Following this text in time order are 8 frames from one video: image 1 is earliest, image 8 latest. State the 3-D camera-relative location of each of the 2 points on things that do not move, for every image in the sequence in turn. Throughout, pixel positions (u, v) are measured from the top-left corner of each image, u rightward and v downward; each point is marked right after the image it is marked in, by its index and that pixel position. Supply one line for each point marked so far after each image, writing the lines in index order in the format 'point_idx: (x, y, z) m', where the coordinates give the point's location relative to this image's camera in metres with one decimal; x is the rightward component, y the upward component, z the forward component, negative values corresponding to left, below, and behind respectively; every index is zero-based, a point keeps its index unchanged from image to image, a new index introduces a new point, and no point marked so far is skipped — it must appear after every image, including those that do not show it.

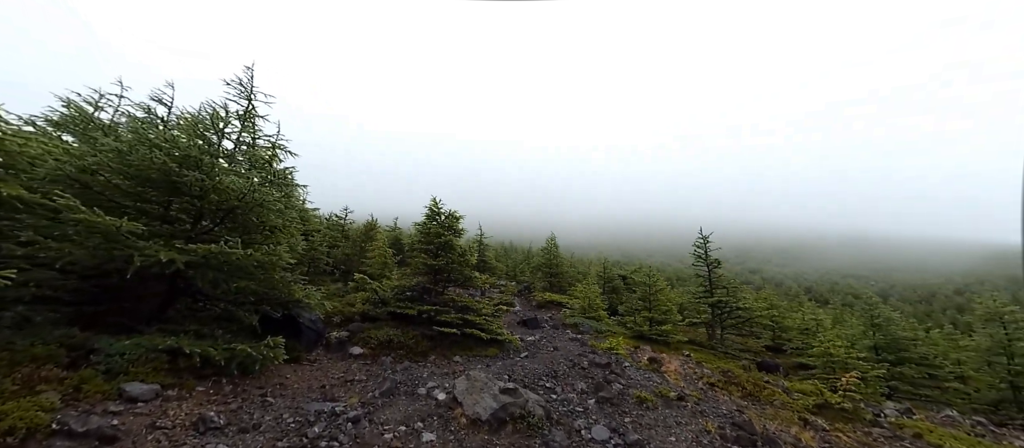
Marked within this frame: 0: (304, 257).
0: (-11.2, -1.8, +19.8) m
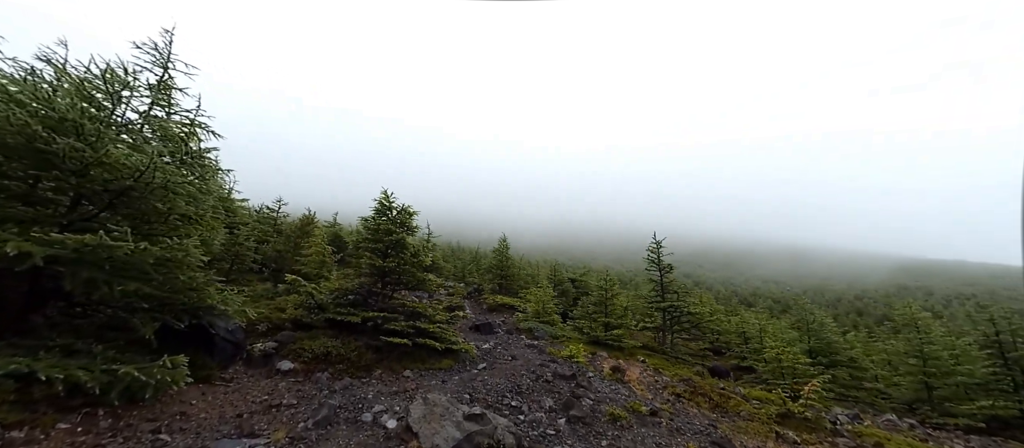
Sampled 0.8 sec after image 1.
0: (-13.4, -1.4, +17.1) m
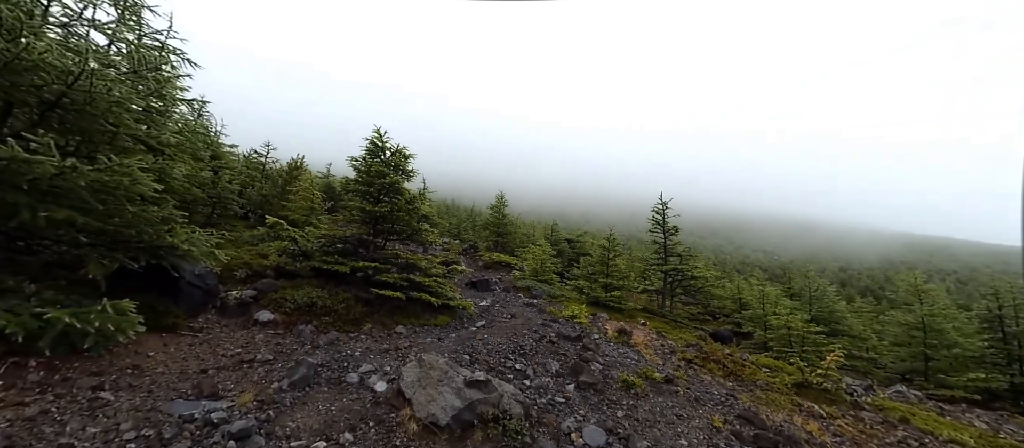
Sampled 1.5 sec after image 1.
0: (-13.3, +1.3, +15.8) m
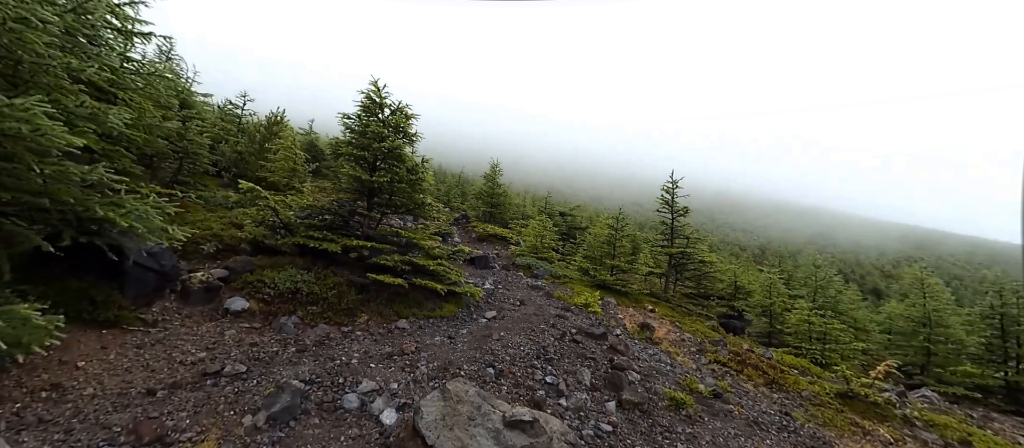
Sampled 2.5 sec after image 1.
0: (-12.9, +2.8, +13.6) m
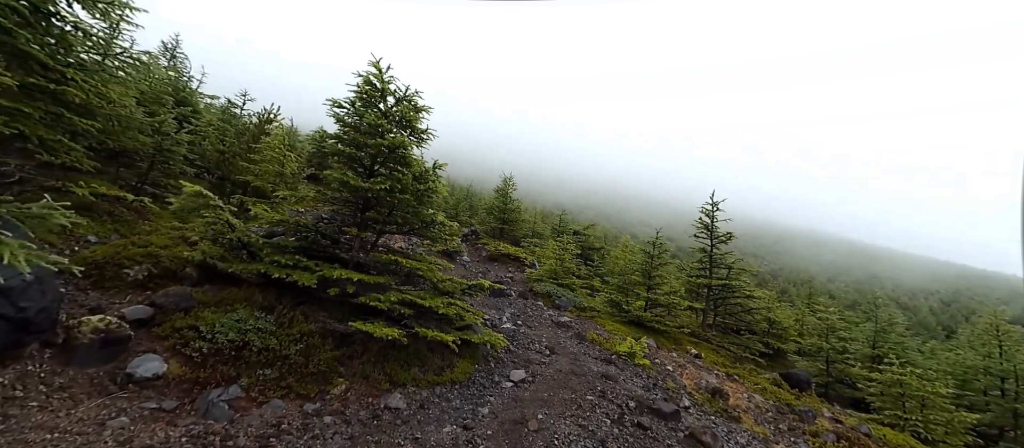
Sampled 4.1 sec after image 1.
0: (-12.0, +2.5, +11.6) m
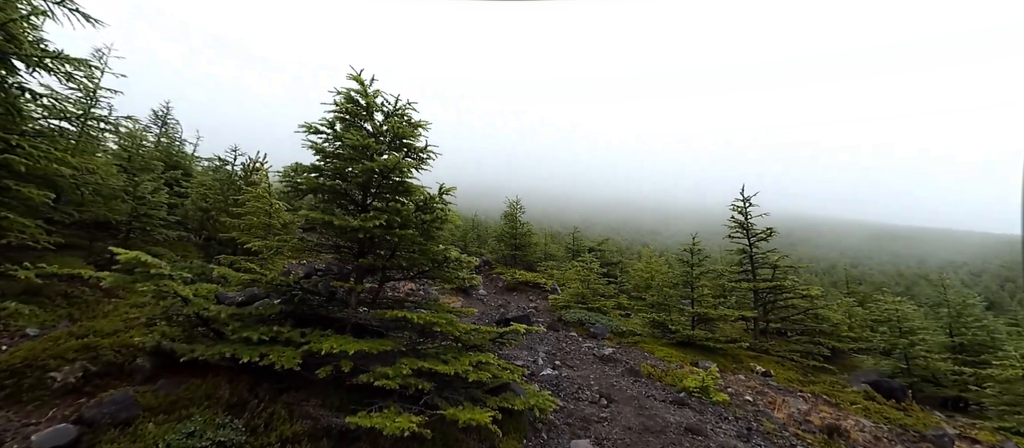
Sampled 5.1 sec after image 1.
0: (-11.6, +0.3, +10.3) m
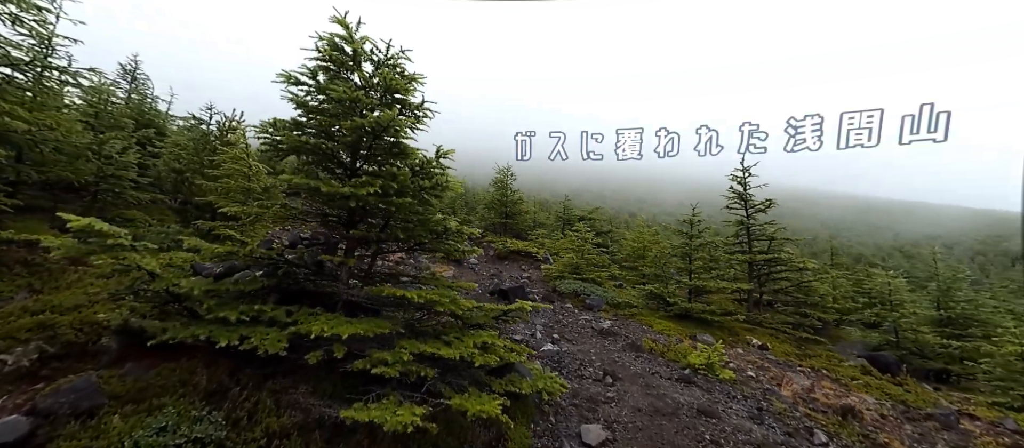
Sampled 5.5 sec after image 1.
0: (-11.6, +1.3, +9.4) m
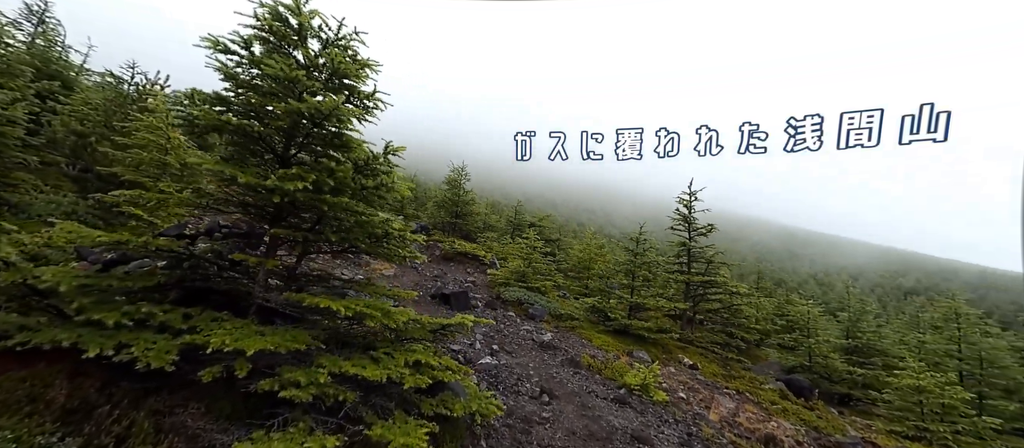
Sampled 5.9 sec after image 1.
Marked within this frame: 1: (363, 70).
0: (-12.6, +2.2, +7.7) m
1: (-1.9, +2.0, +4.7) m
